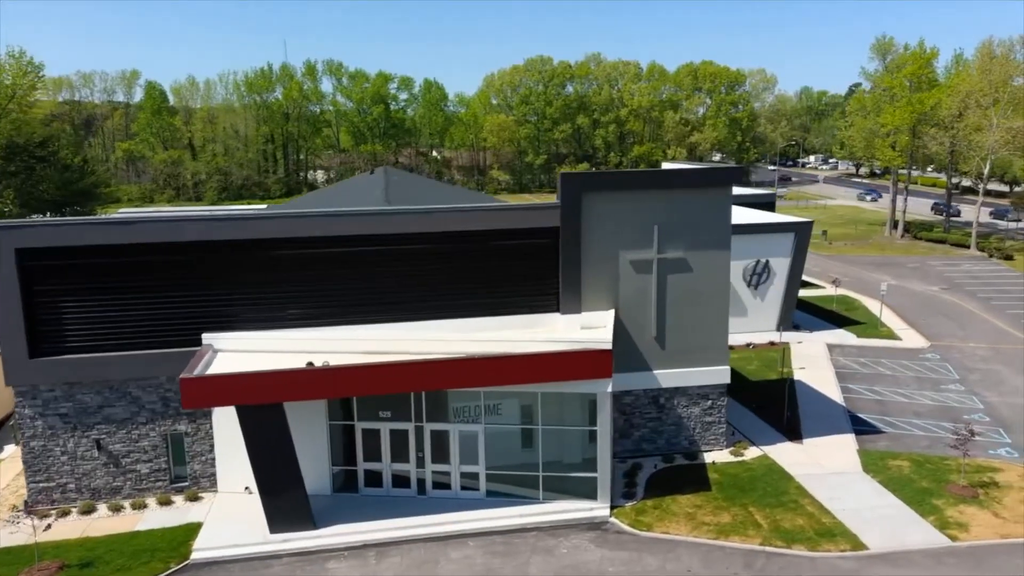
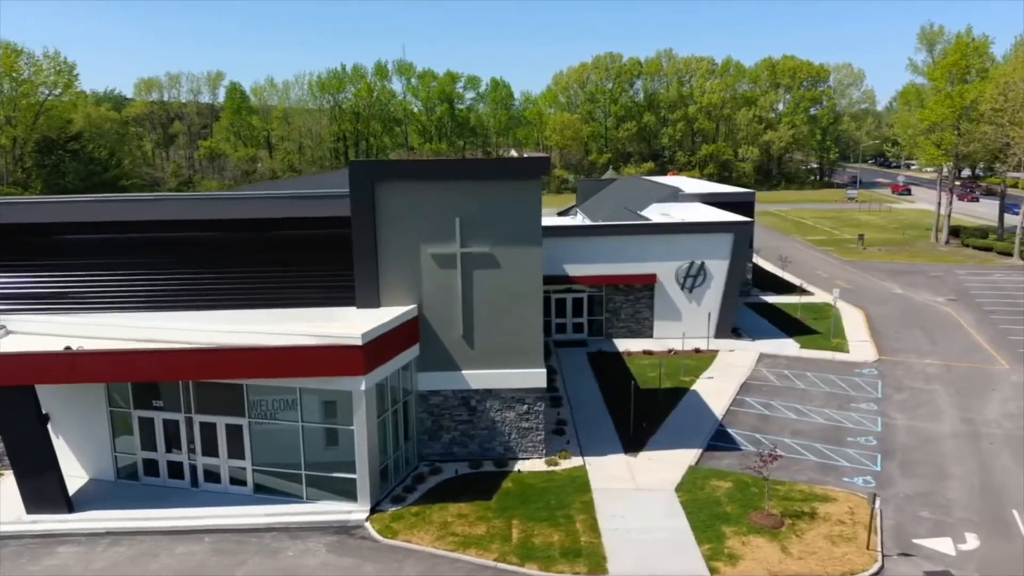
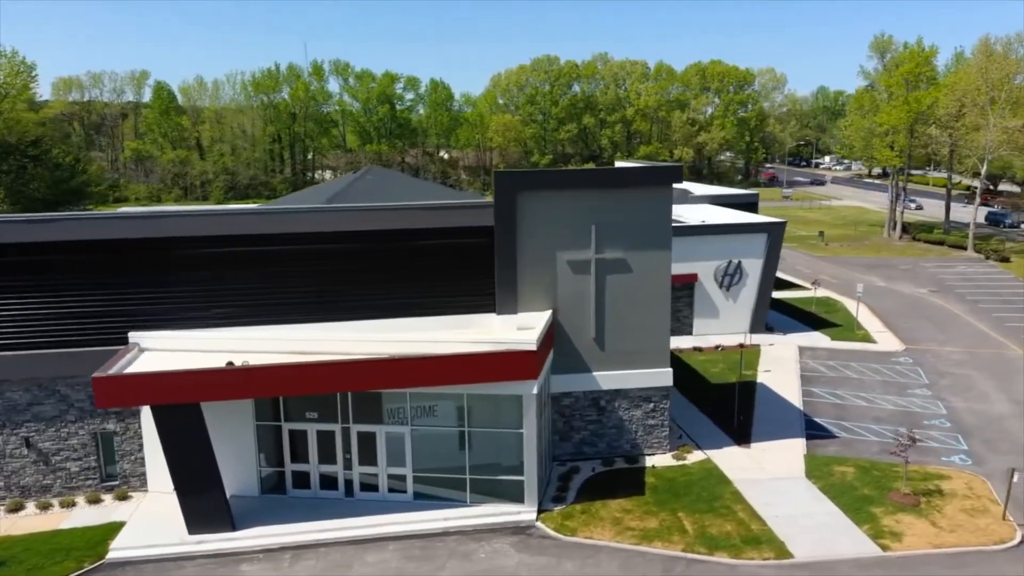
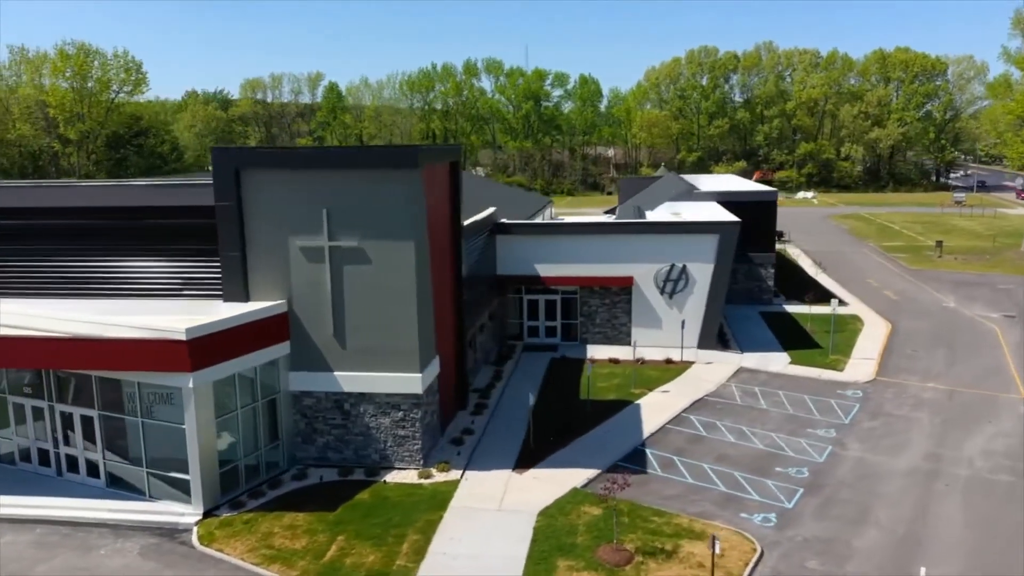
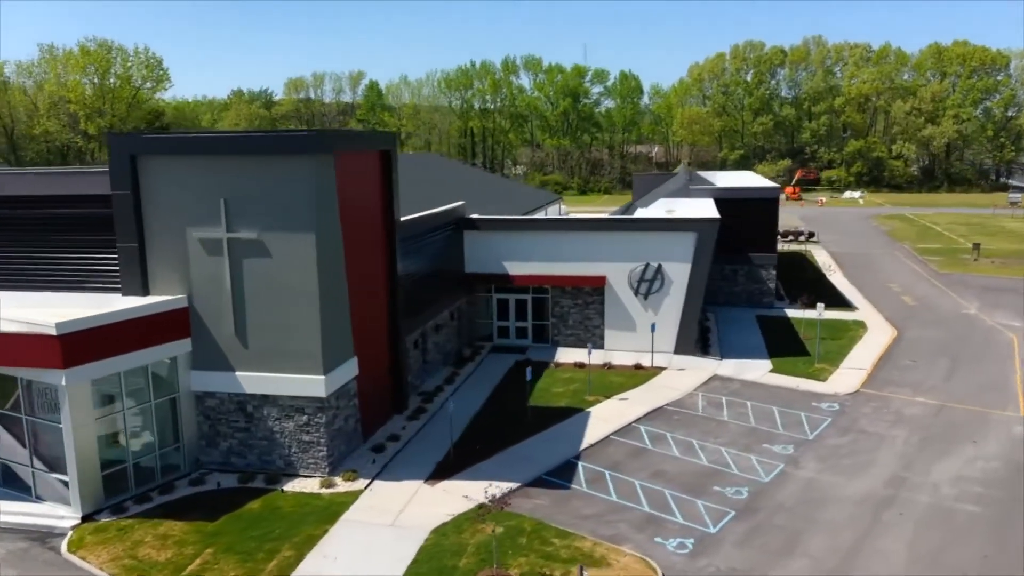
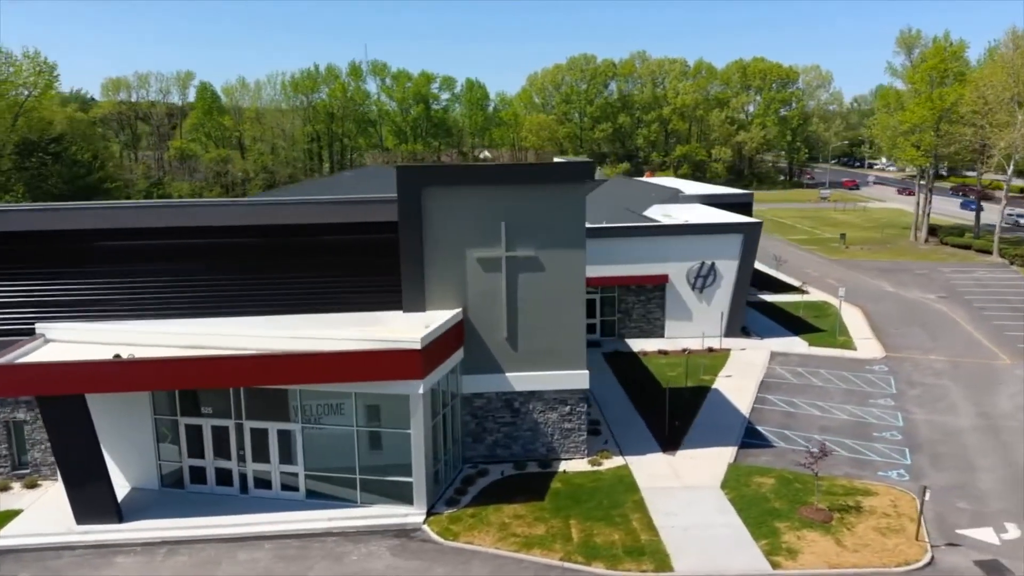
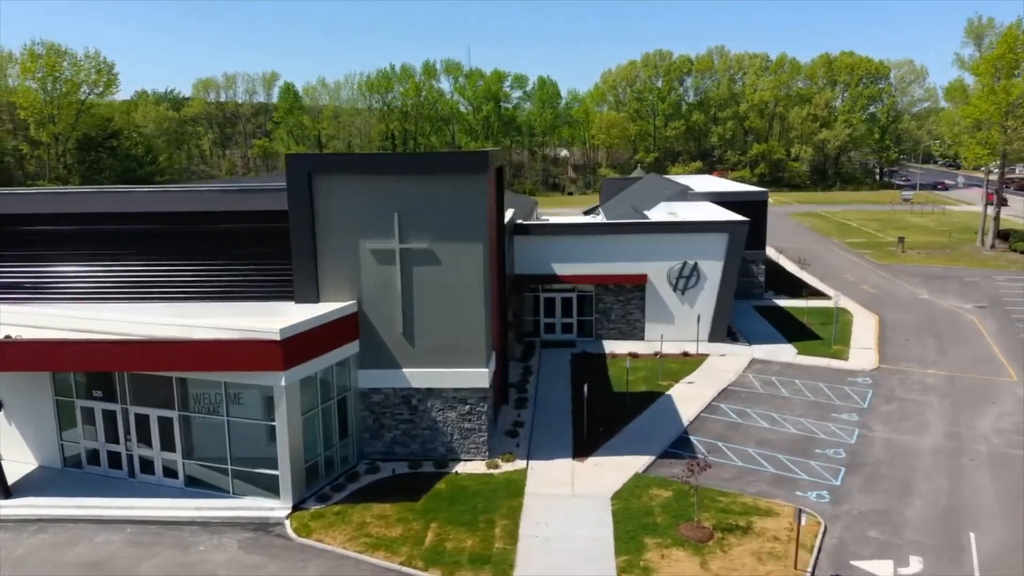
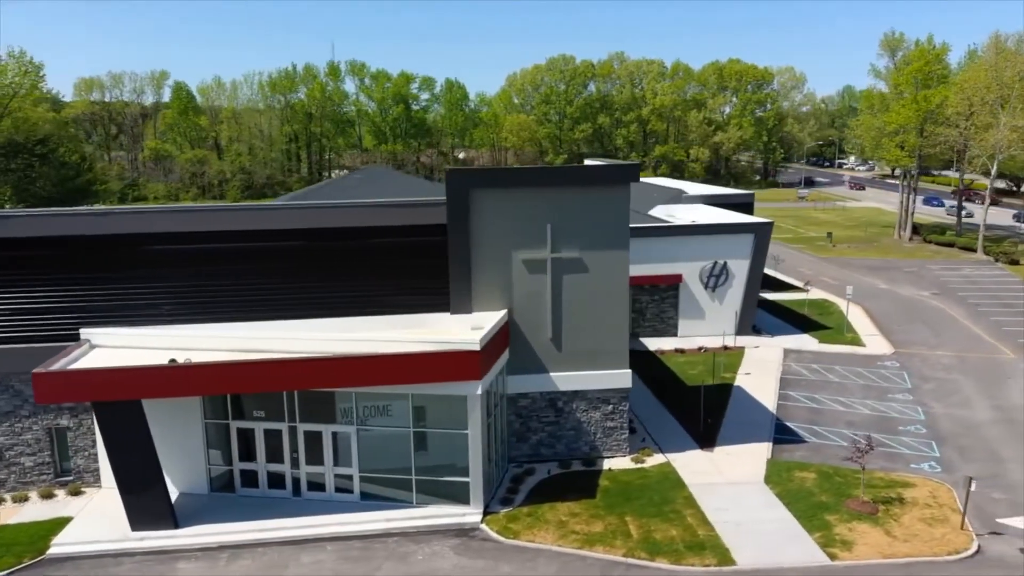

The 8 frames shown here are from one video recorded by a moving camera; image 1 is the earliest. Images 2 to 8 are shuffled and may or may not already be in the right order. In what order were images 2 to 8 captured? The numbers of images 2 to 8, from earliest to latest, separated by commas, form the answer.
3, 8, 6, 2, 7, 4, 5
